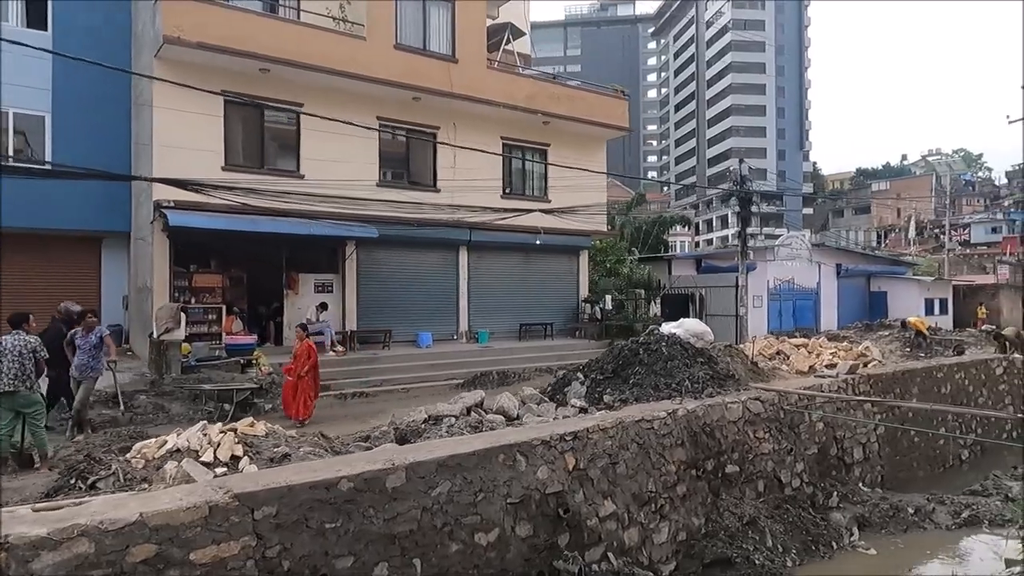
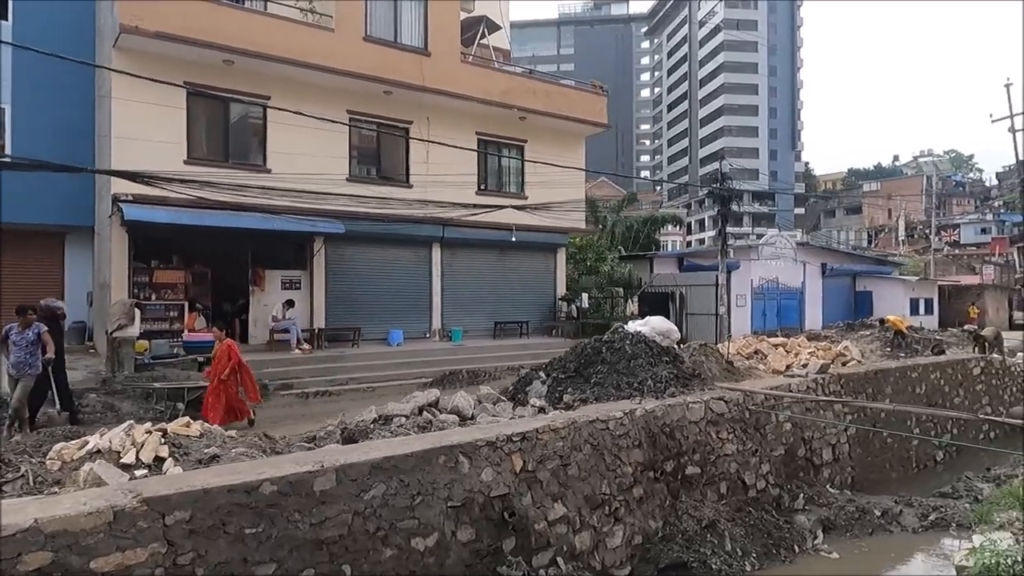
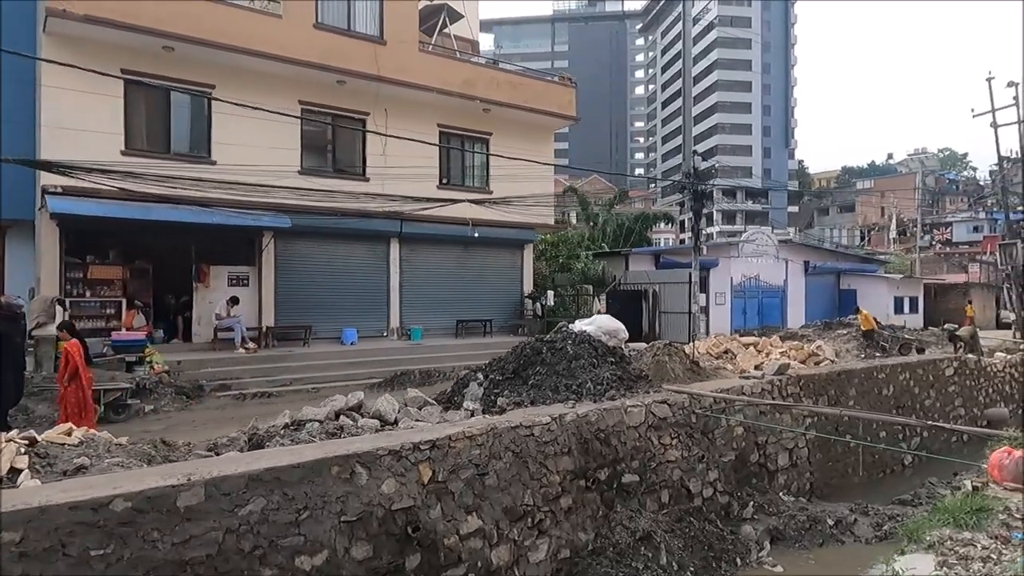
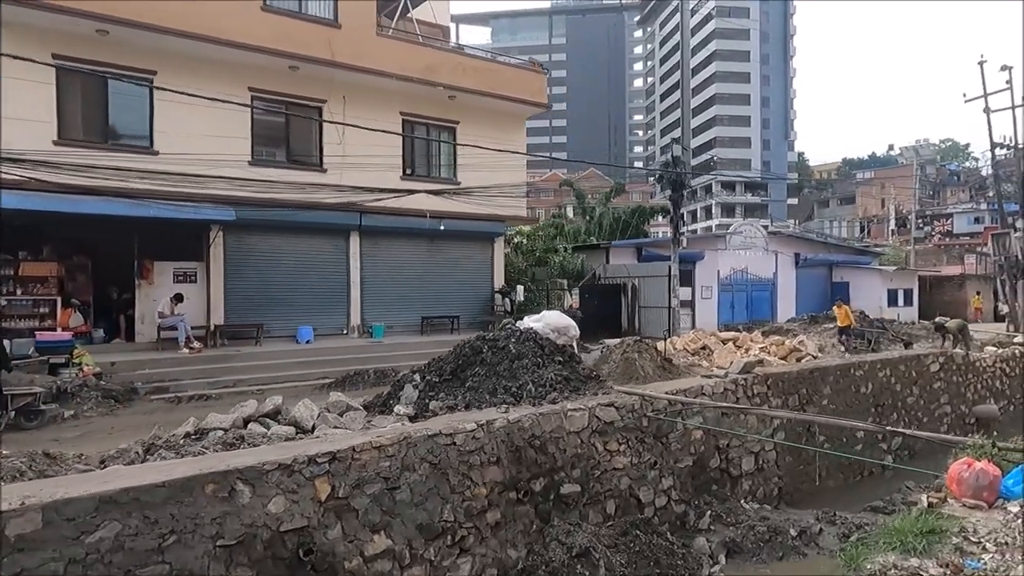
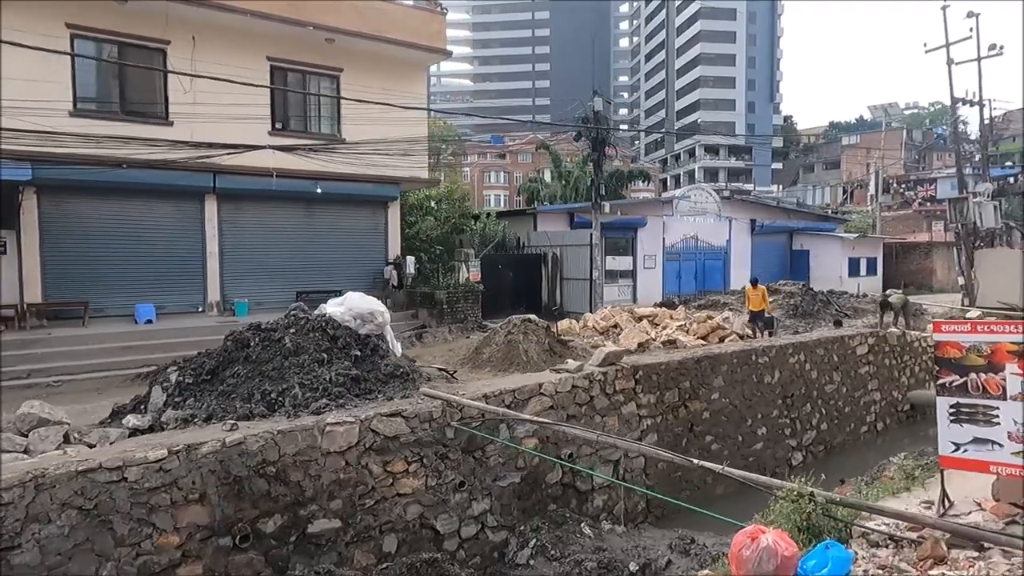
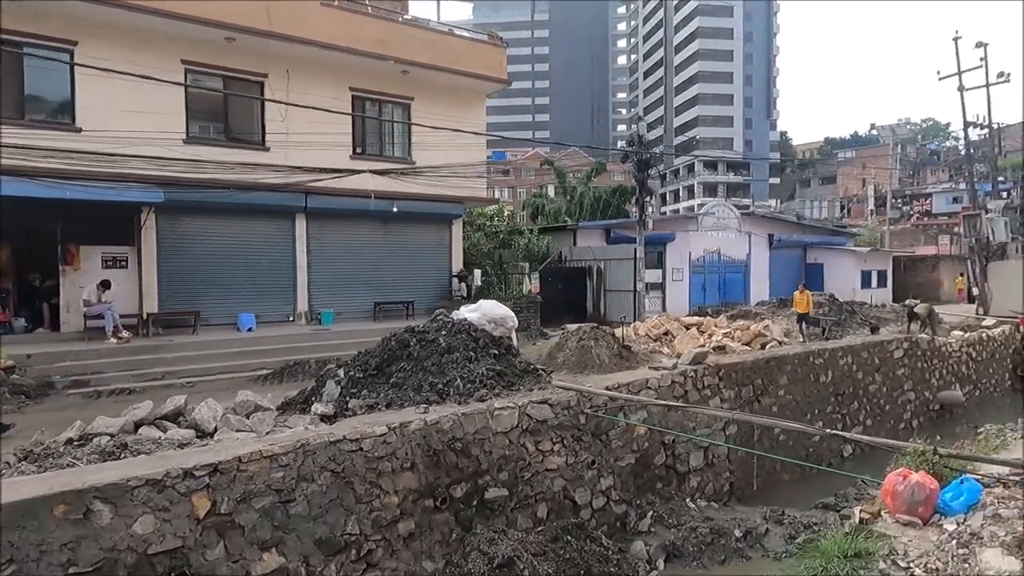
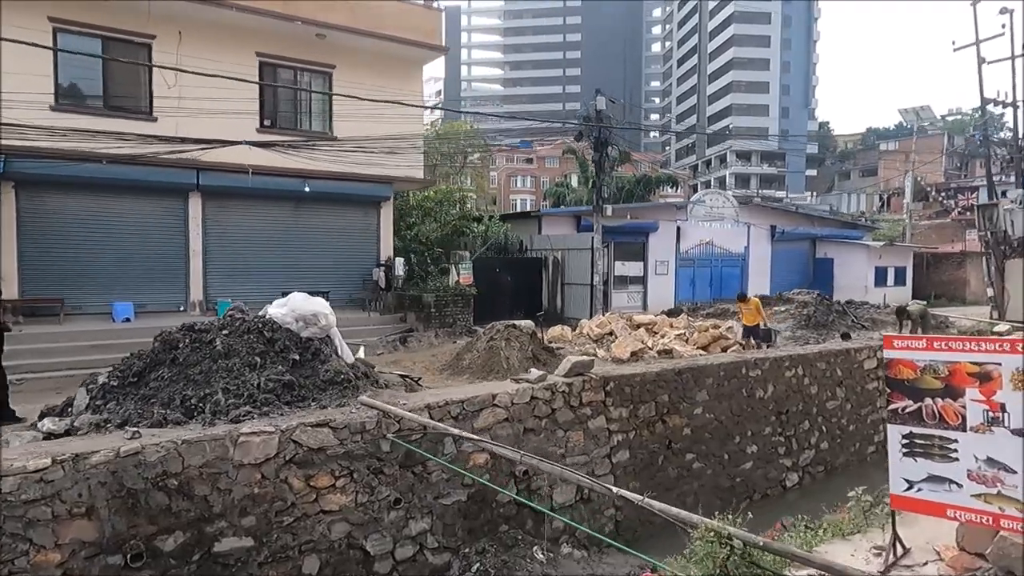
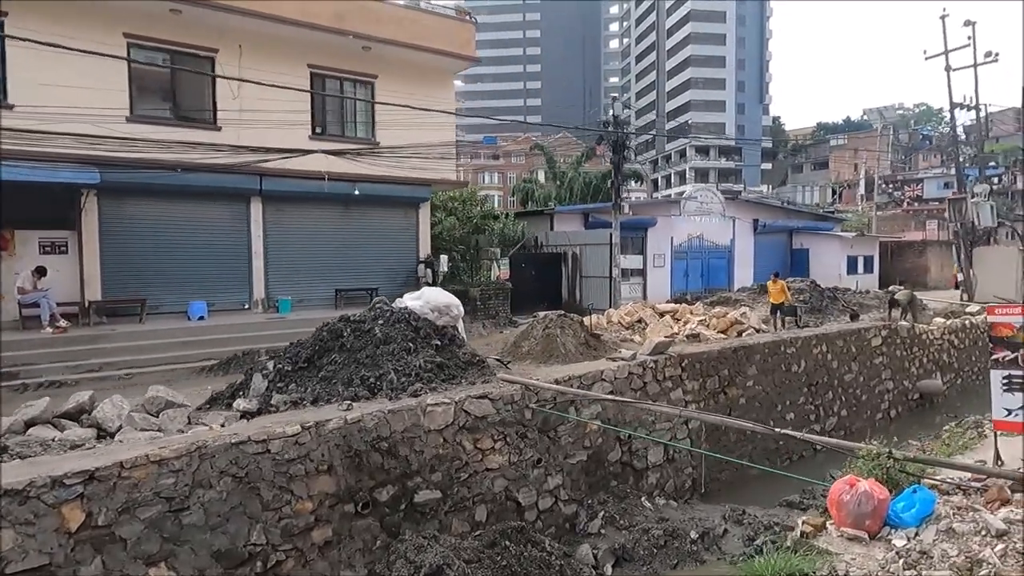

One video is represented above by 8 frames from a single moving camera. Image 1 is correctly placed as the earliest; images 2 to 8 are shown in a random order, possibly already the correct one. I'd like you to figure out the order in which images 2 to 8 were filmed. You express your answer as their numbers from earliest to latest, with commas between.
2, 3, 4, 6, 8, 5, 7
